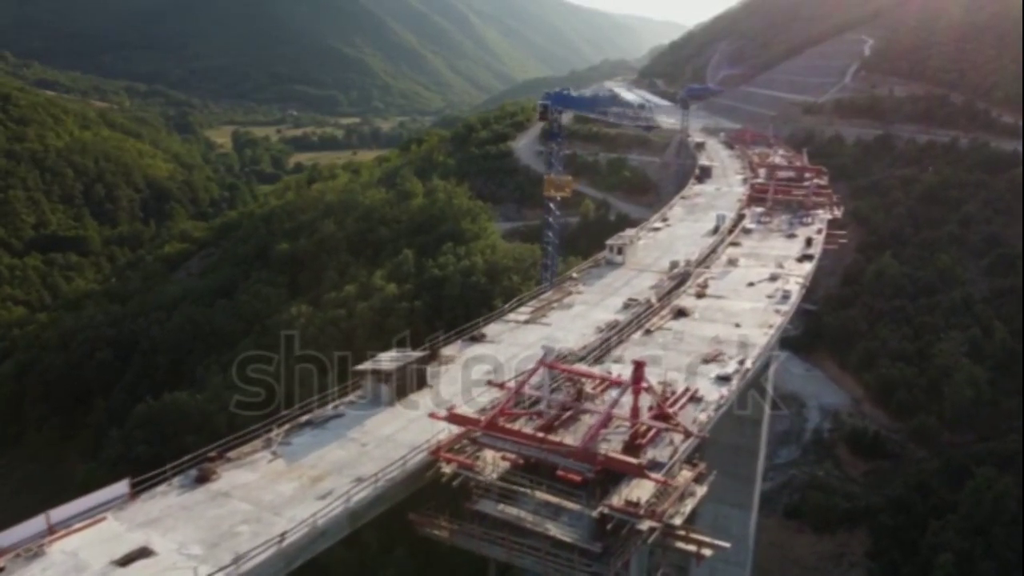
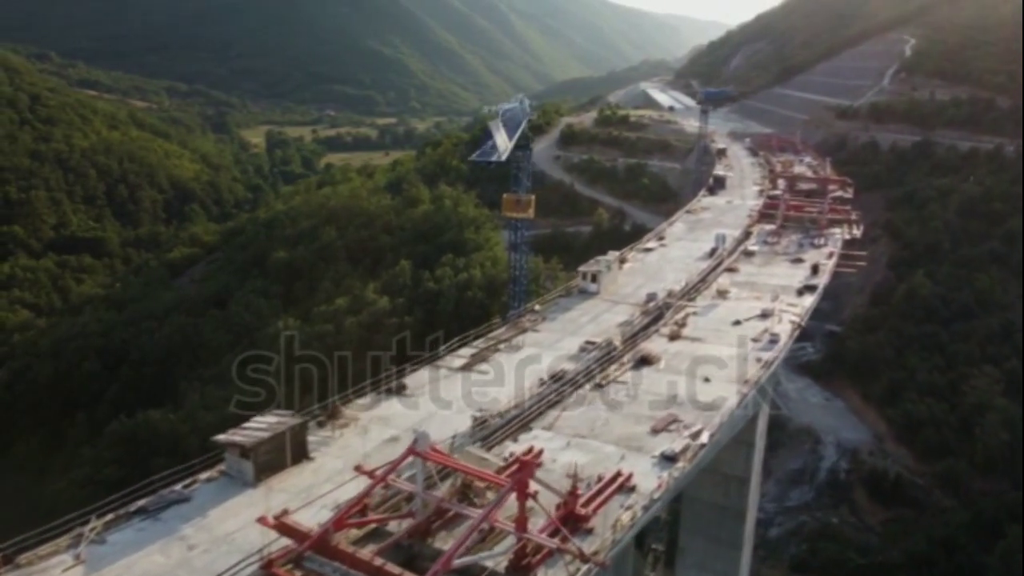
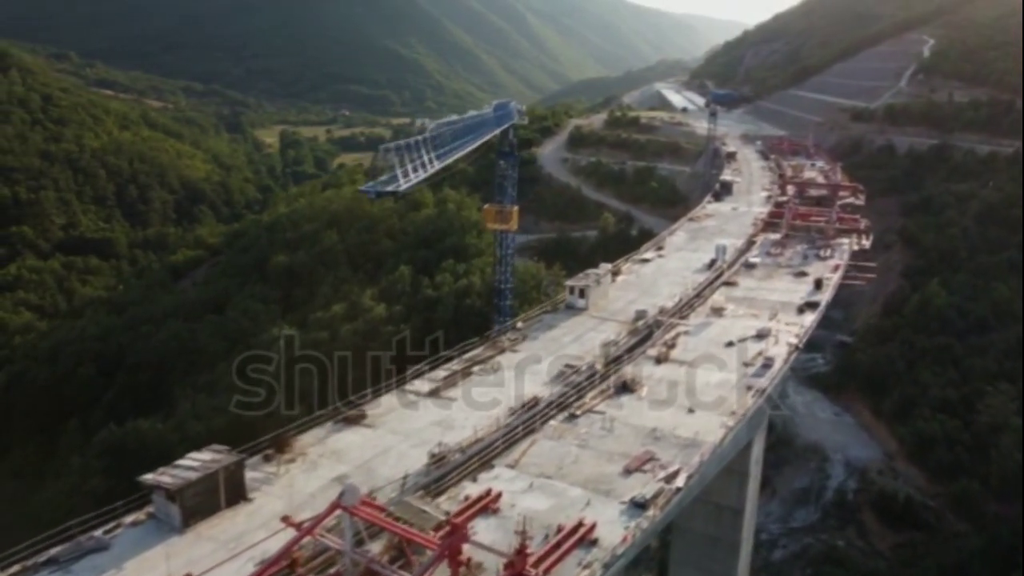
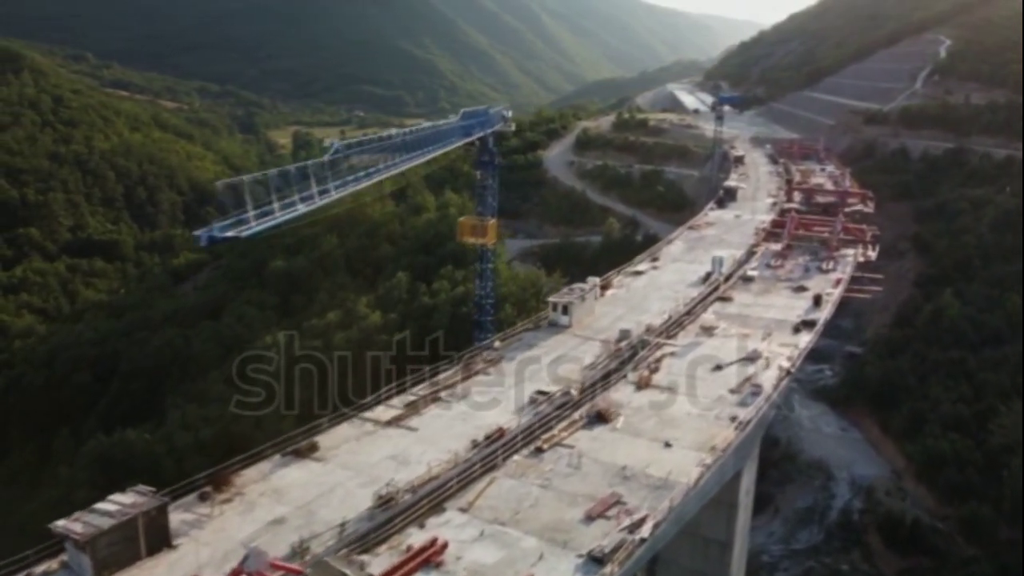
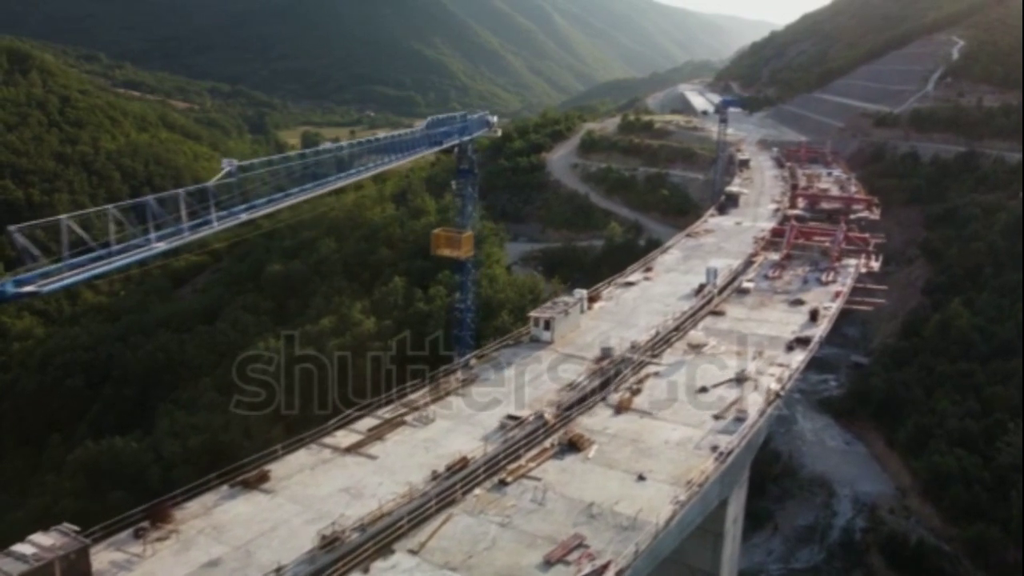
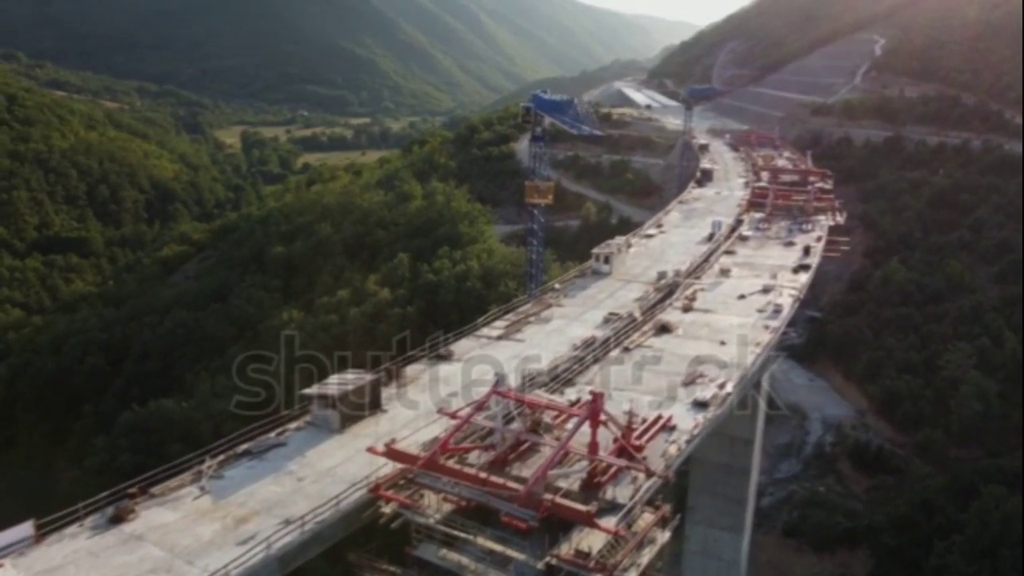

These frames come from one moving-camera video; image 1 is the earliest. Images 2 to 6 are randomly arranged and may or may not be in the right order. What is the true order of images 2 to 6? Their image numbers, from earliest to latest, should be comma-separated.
6, 2, 3, 4, 5
